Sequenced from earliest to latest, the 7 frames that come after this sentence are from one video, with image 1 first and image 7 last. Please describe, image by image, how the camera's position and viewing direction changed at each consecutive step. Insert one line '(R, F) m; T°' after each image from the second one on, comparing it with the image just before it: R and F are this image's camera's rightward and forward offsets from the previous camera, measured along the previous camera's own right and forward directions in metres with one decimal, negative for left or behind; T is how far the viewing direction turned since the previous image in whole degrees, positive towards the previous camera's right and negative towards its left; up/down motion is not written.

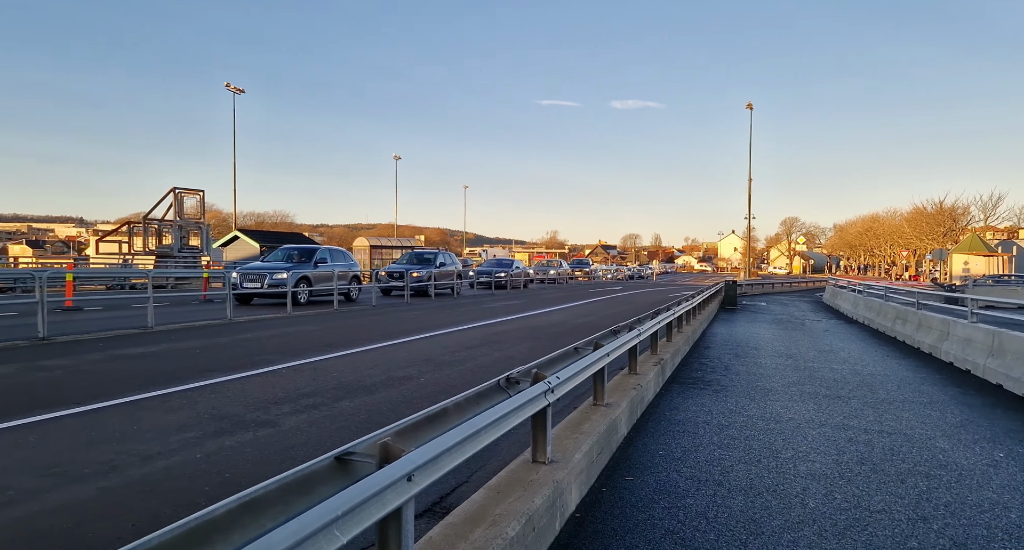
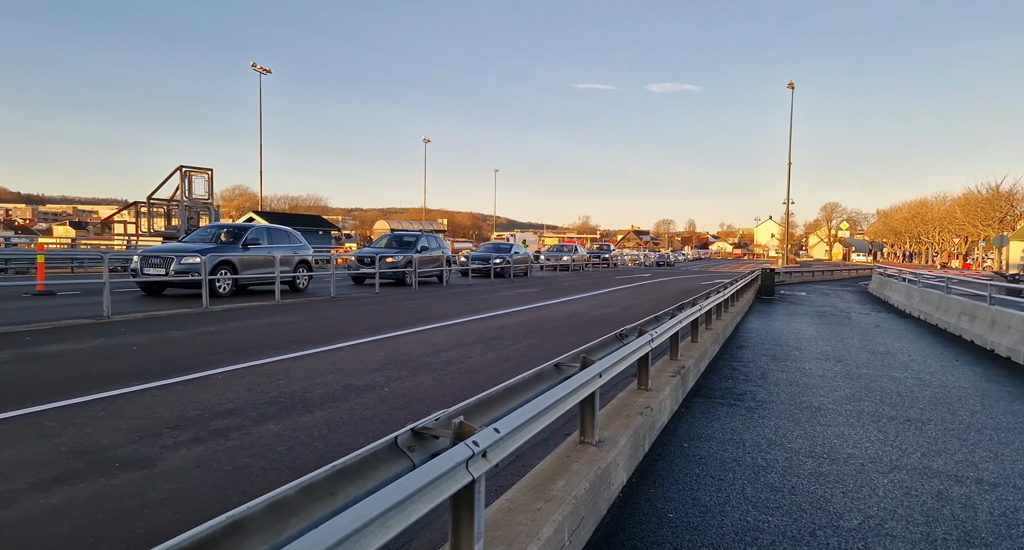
(+0.5, +1.5) m; -3°
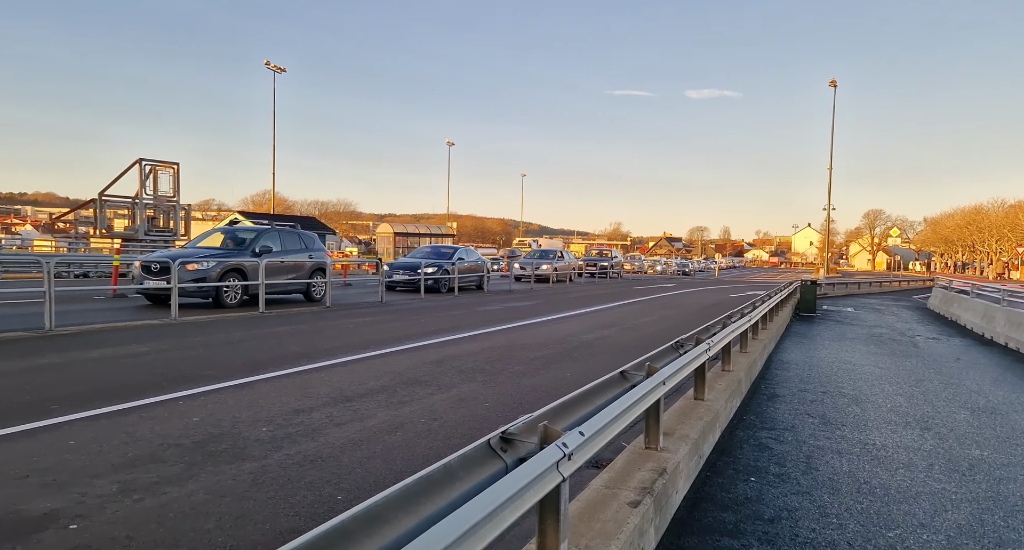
(+1.2, +3.2) m; -3°
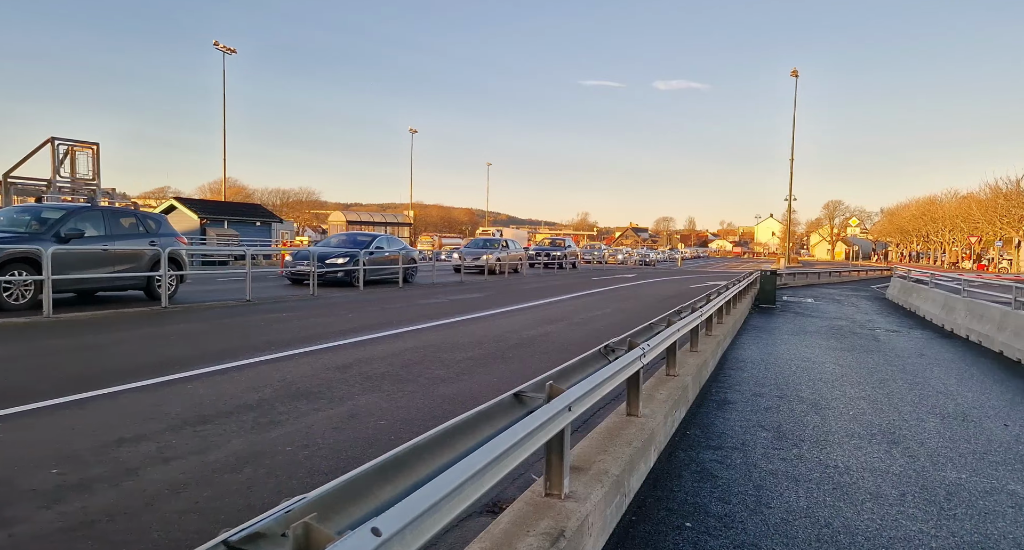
(+0.6, +1.1) m; +3°
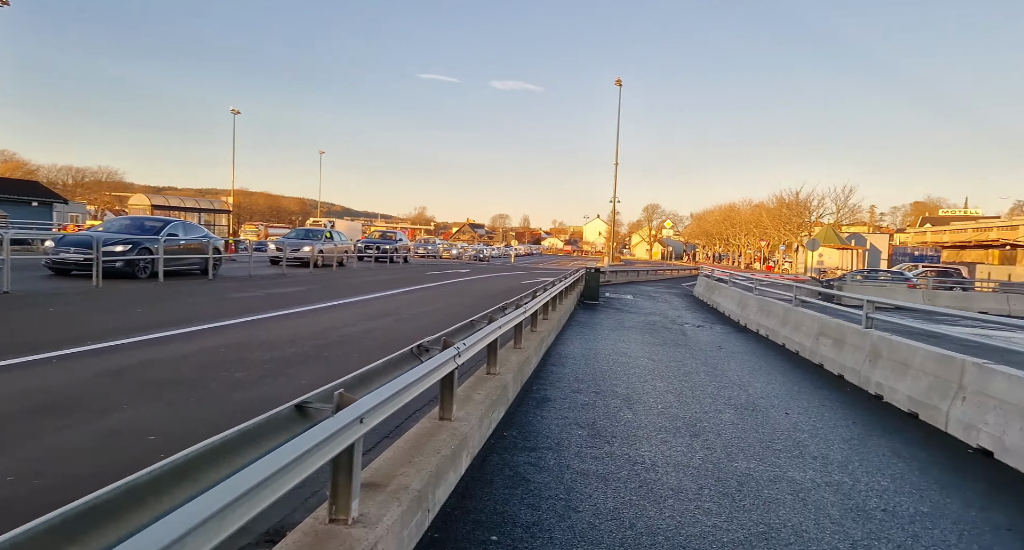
(+0.2, +0.4) m; +15°
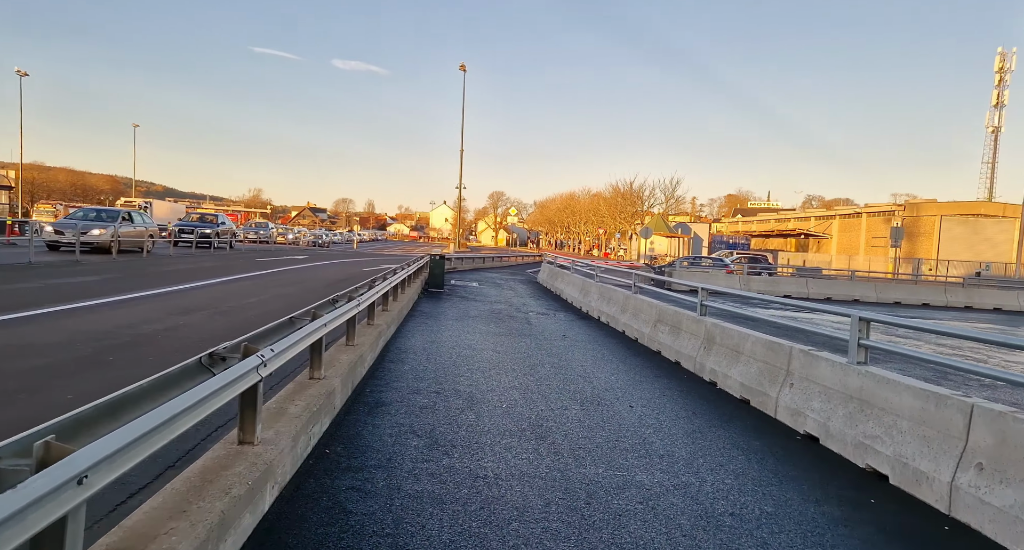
(+0.2, +0.6) m; +14°
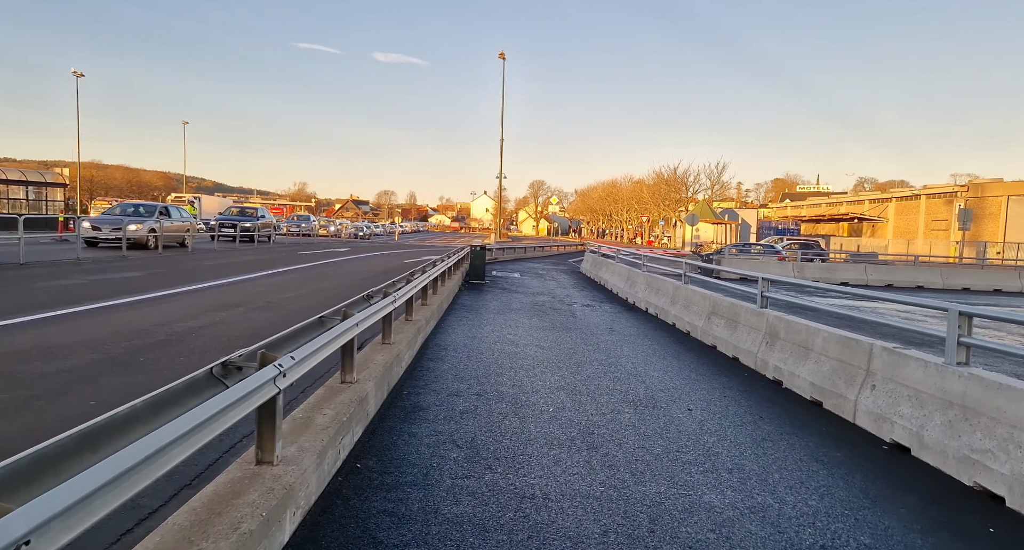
(0.0, +0.5) m; -4°
